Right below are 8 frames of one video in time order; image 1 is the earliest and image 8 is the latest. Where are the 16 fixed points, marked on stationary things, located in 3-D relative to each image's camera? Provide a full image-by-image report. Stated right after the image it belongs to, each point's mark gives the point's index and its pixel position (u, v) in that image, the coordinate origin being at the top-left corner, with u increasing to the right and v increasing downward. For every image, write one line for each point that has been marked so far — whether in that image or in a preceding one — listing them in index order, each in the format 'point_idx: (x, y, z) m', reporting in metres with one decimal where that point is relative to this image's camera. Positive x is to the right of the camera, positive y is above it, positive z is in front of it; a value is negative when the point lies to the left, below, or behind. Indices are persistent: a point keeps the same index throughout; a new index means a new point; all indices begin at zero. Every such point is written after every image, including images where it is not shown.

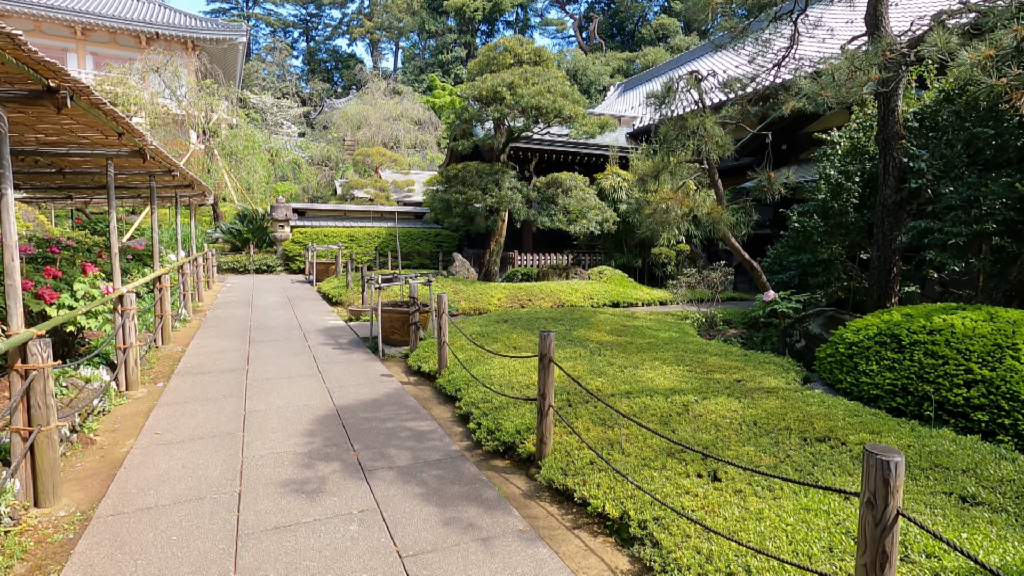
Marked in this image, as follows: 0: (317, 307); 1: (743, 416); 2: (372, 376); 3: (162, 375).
0: (-3.3, -0.3, +9.0) m
1: (+1.4, -0.8, +3.3) m
2: (-1.3, -0.8, +5.0) m
3: (-3.2, -0.8, +5.0) m
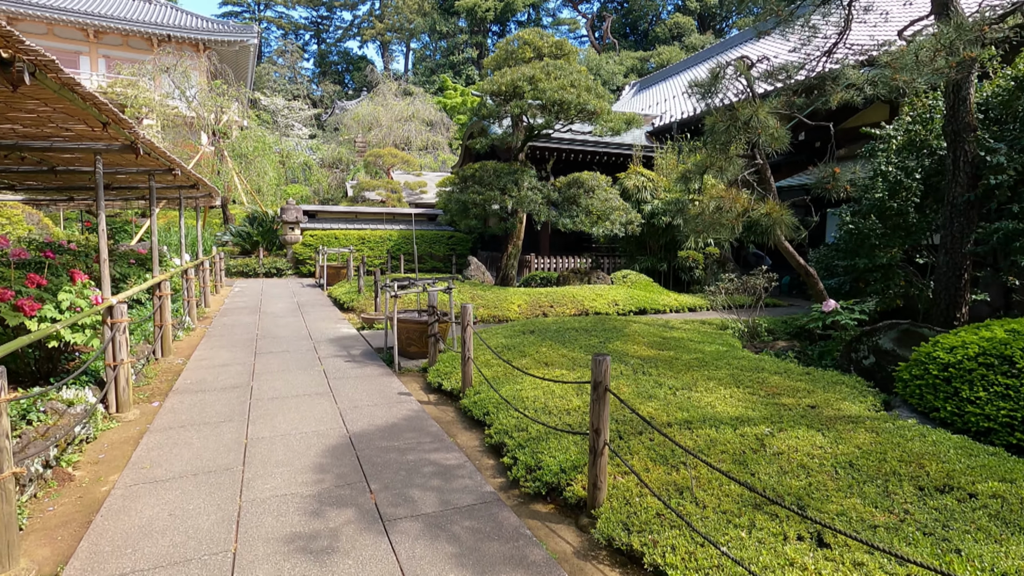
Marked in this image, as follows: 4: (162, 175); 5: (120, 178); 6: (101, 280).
0: (-3.0, -0.4, +8.6) m
1: (+1.6, -0.8, +2.7) m
2: (-1.0, -0.9, +4.5) m
3: (-3.0, -0.9, +4.5) m
4: (-3.8, +1.2, +5.8) m
5: (-4.5, +1.3, +6.2) m
6: (-3.0, +0.1, +3.9) m
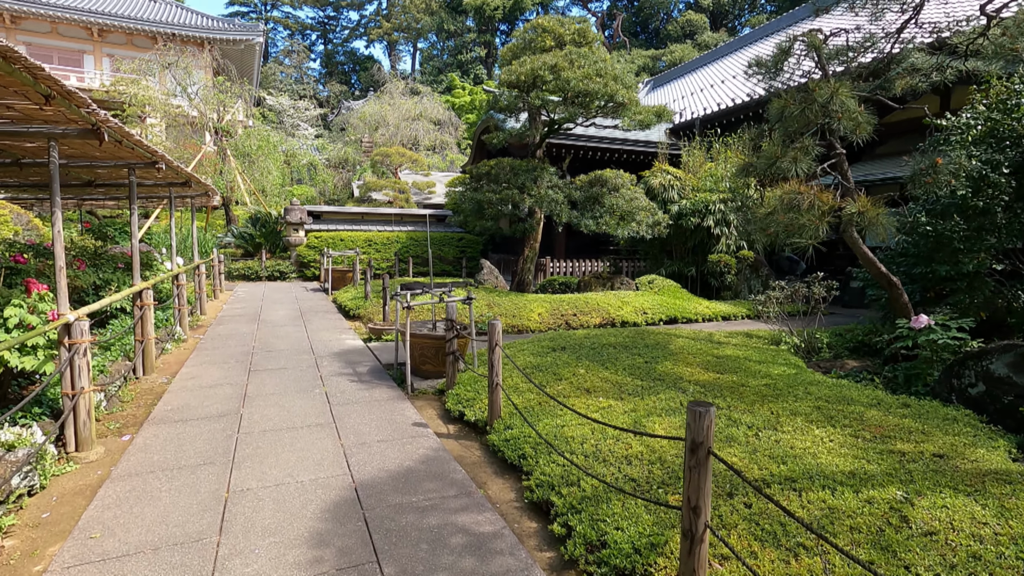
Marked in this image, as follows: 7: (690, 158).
0: (-2.7, -0.5, +7.9) m
1: (+1.9, -0.9, +2.0) m
2: (-0.8, -1.0, +3.8) m
3: (-2.7, -1.0, +3.8) m
4: (-3.6, +1.1, +5.2) m
5: (-4.2, +1.2, +5.5) m
6: (-2.7, 0.0, +3.2) m
7: (+3.4, +2.5, +10.2) m
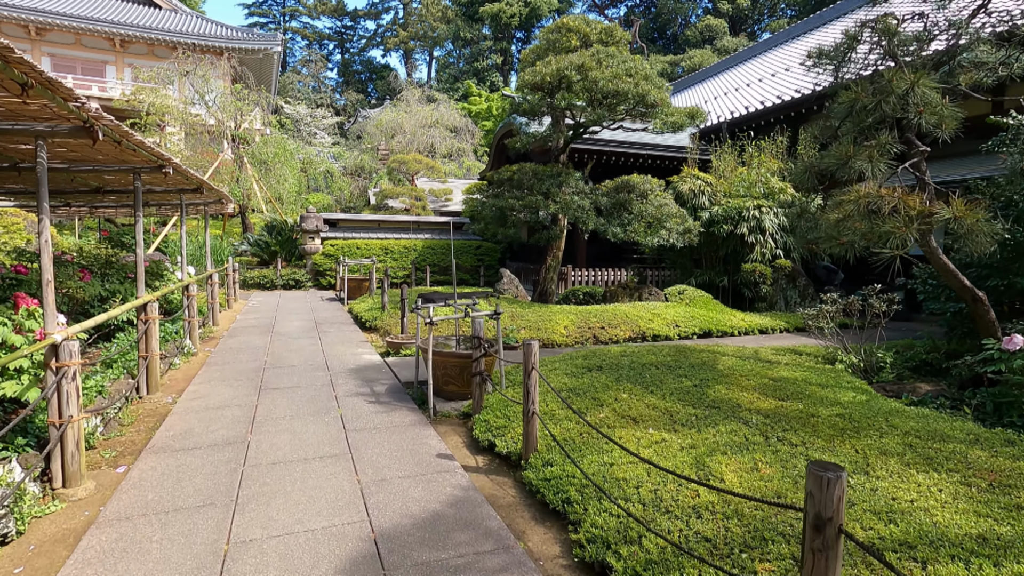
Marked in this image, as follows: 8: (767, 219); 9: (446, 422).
0: (-2.3, -0.7, +7.6) m
1: (+2.0, -1.0, +1.5) m
2: (-0.5, -1.1, +3.4) m
3: (-2.5, -1.1, +3.5) m
4: (-3.3, +1.0, +4.9) m
5: (-4.0, +1.1, +5.3) m
6: (-2.5, -0.1, +2.9) m
7: (+3.8, +2.3, +9.8) m
8: (+4.3, +1.1, +8.9) m
9: (-0.5, -1.0, +4.1) m
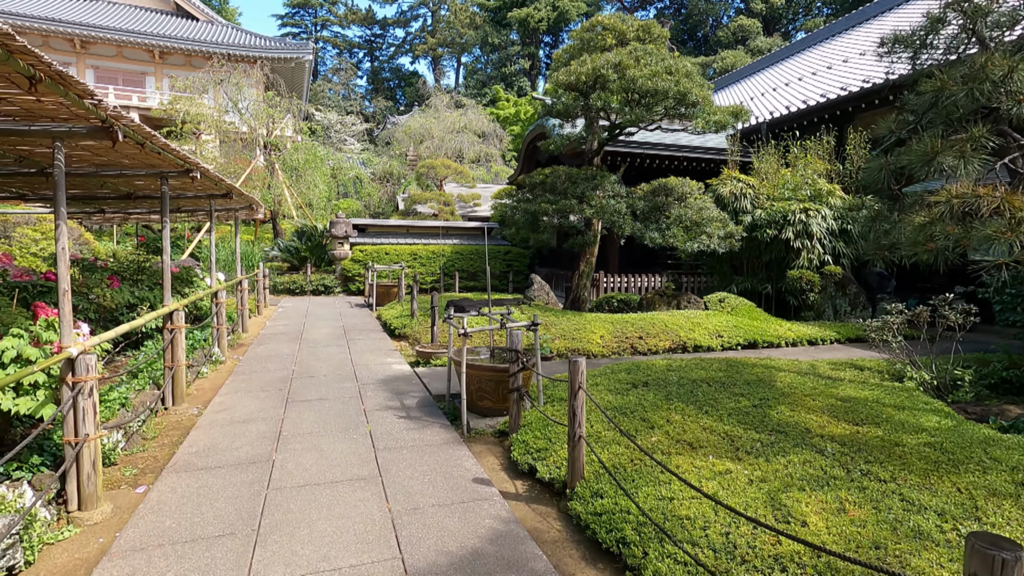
0: (-1.9, -0.8, +7.4) m
1: (+2.2, -1.1, +1.1) m
2: (-0.3, -1.1, +3.1) m
3: (-2.2, -1.1, +3.3) m
4: (-2.9, +1.0, +4.7) m
5: (-3.6, +1.0, +5.2) m
6: (-2.3, -0.2, +2.7) m
7: (+4.4, +2.2, +9.3) m
8: (+4.8, +1.0, +8.4) m
9: (-0.2, -1.1, +3.9) m
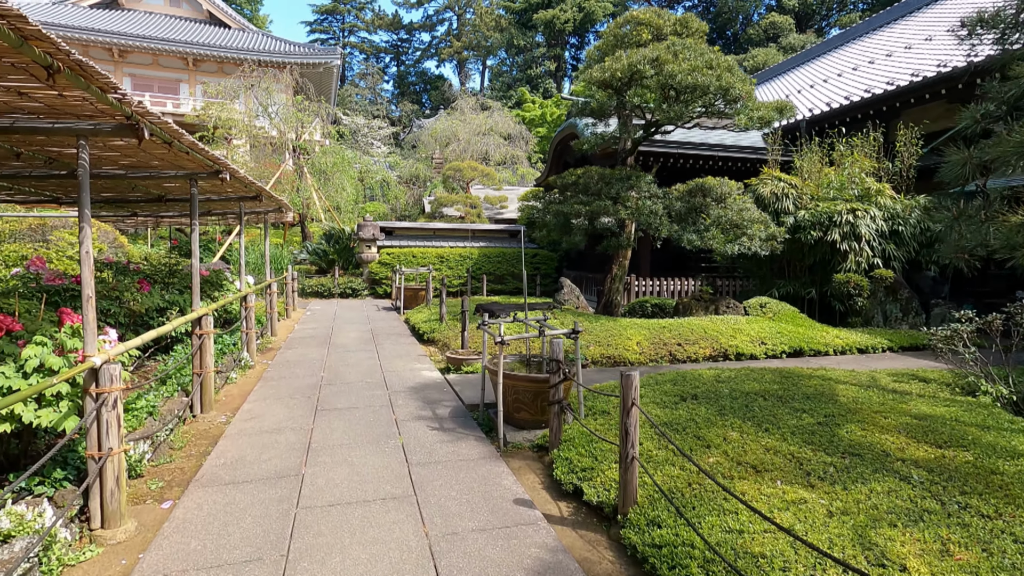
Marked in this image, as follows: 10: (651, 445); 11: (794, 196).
0: (-1.4, -0.8, +7.2) m
1: (+2.4, -1.1, +0.8) m
2: (-0.1, -1.2, +2.9) m
3: (-2.0, -1.2, +3.2) m
4: (-2.6, +0.9, +4.6) m
5: (-3.3, +1.0, +5.1) m
6: (-2.1, -0.2, +2.6) m
7: (+4.9, +2.1, +8.9) m
8: (+5.2, +0.9, +8.0) m
9: (0.0, -1.1, +3.6) m
10: (+0.8, -0.9, +3.2) m
11: (+4.5, +1.5, +8.5) m
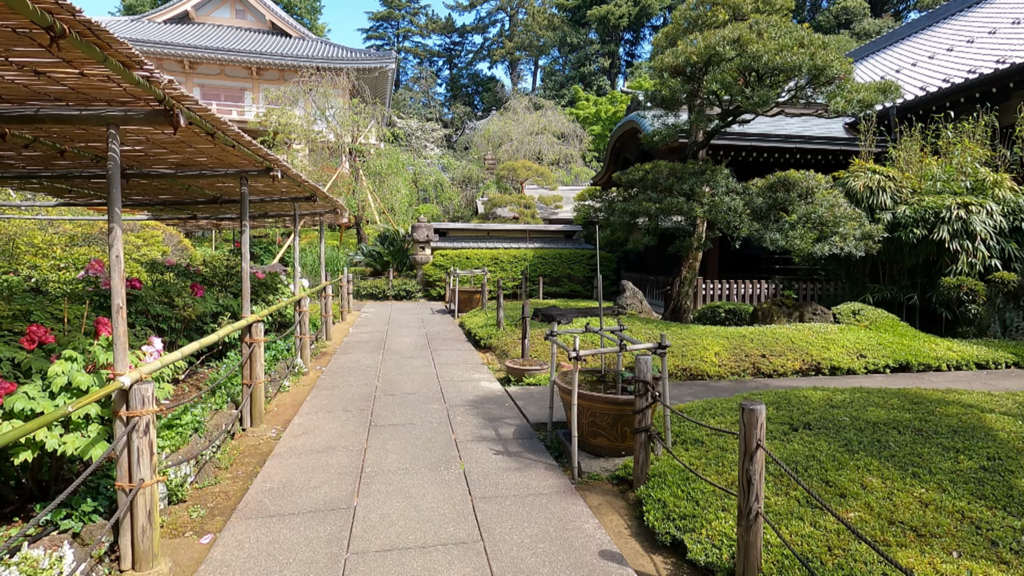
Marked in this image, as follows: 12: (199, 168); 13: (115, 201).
0: (-0.6, -0.9, +6.9) m
1: (+2.5, -1.1, +0.1) m
2: (+0.3, -1.2, +2.4) m
3: (-1.6, -1.2, +2.9) m
4: (-2.1, +0.9, +4.4) m
5: (-2.7, +0.9, +4.9) m
6: (-1.7, -0.2, +2.3) m
7: (+5.8, +2.0, +7.9) m
8: (+6.1, +0.9, +7.0) m
9: (+0.5, -1.2, +3.1) m
10: (+1.2, -1.0, +2.6) m
11: (+5.4, +1.4, +7.6) m
12: (-2.2, +0.9, +3.8) m
13: (-1.7, +0.4, +2.2) m
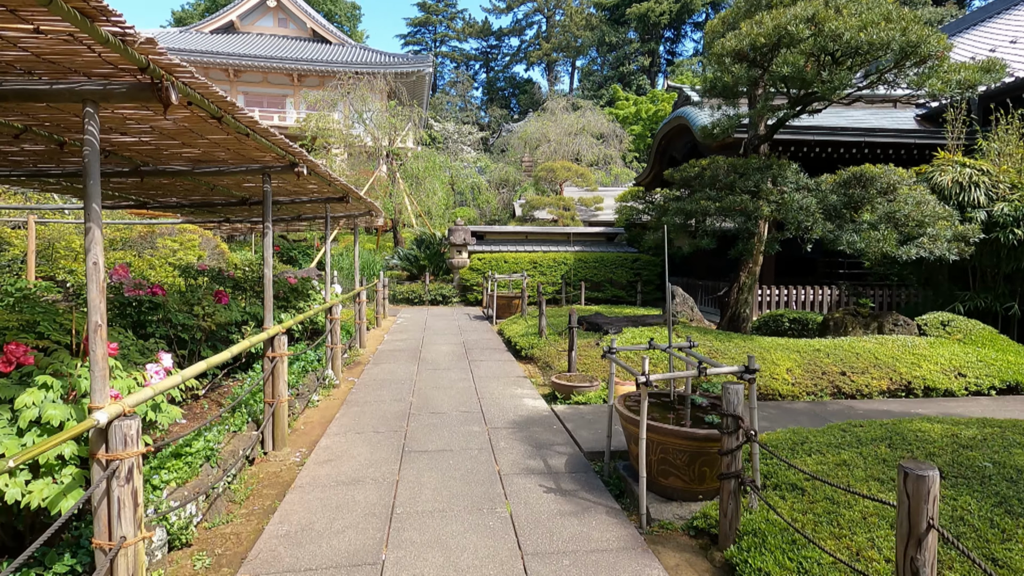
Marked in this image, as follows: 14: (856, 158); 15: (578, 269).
0: (-0.1, -0.9, +6.4) m
1: (+2.6, -1.2, -0.6) m
2: (+0.6, -1.3, +1.9) m
3: (-1.3, -1.3, +2.4) m
4: (-1.7, +0.8, +4.0) m
5: (-2.3, +0.9, +4.6) m
6: (-1.5, -0.3, +1.9) m
7: (+6.4, +1.9, +7.0) m
8: (+6.6, +0.8, +6.1) m
9: (+0.8, -1.2, +2.6) m
10: (+1.5, -1.0, +2.0) m
11: (+6.0, +1.3, +6.7) m
12: (-1.9, +0.8, +3.4) m
13: (-1.4, +0.3, +1.8) m
14: (+5.4, +2.1, +8.4) m
15: (+1.6, +0.5, +12.7) m
